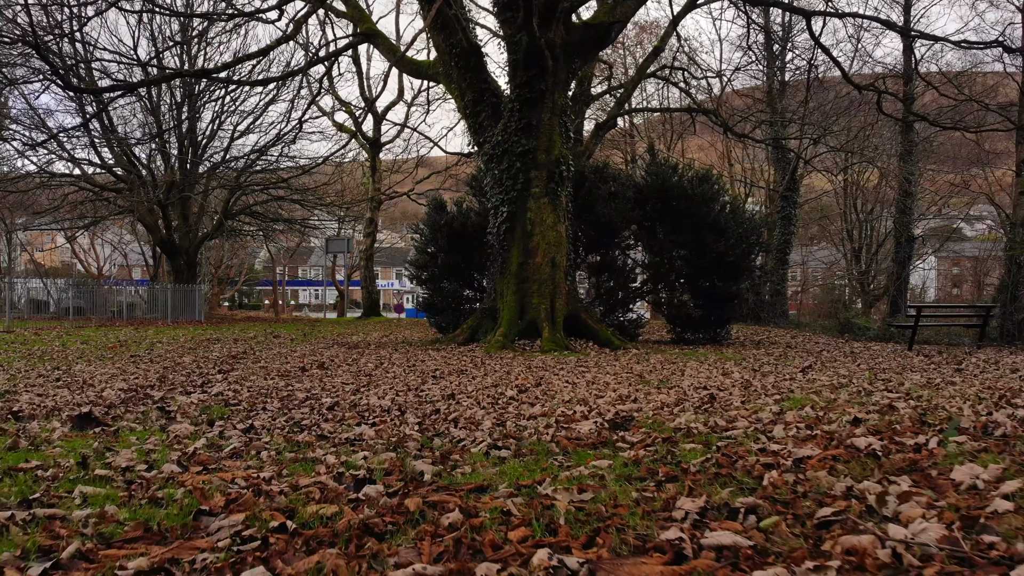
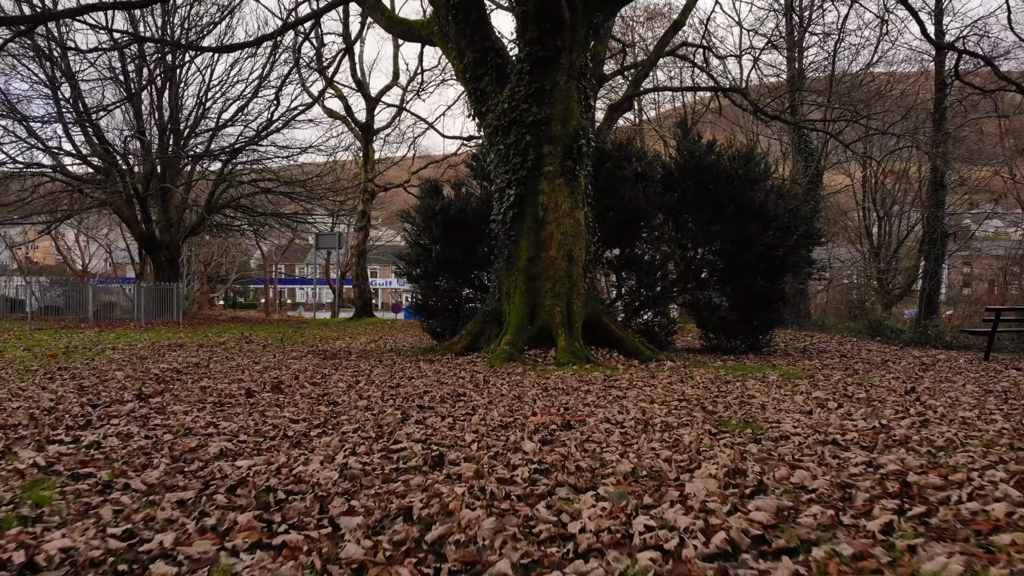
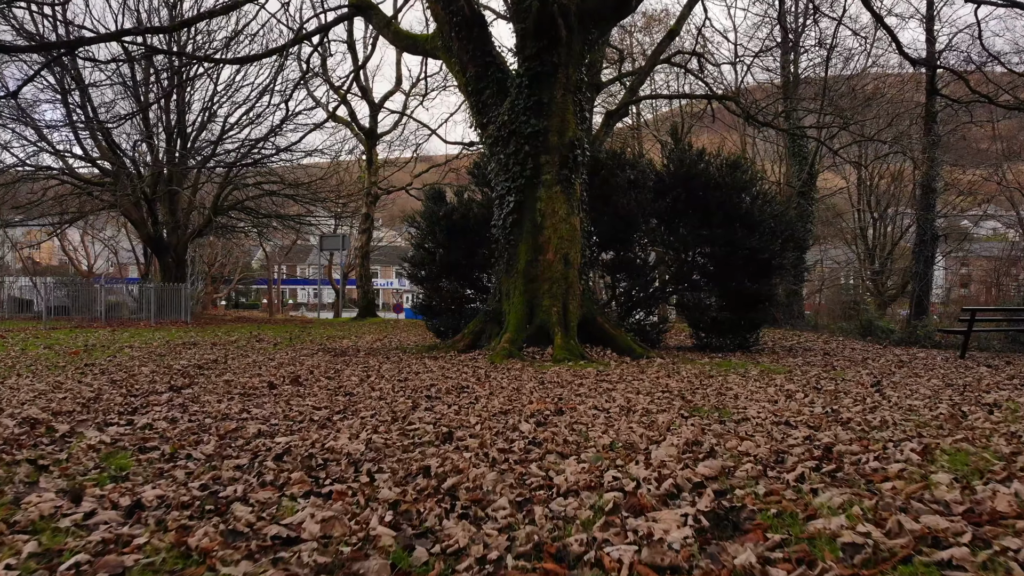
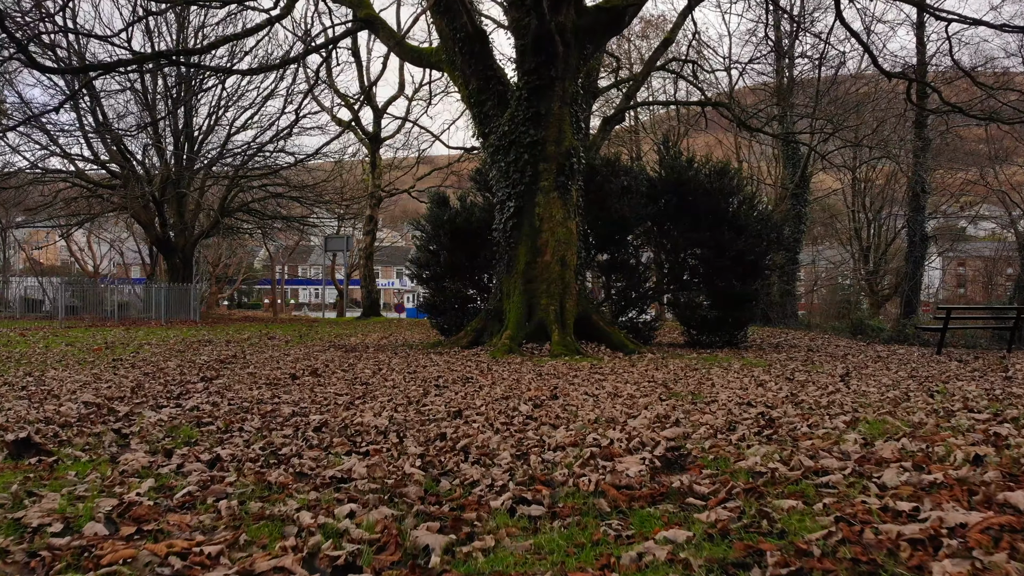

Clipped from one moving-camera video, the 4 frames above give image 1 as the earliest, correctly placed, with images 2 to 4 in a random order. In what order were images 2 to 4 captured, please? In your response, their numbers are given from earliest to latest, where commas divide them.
4, 3, 2
